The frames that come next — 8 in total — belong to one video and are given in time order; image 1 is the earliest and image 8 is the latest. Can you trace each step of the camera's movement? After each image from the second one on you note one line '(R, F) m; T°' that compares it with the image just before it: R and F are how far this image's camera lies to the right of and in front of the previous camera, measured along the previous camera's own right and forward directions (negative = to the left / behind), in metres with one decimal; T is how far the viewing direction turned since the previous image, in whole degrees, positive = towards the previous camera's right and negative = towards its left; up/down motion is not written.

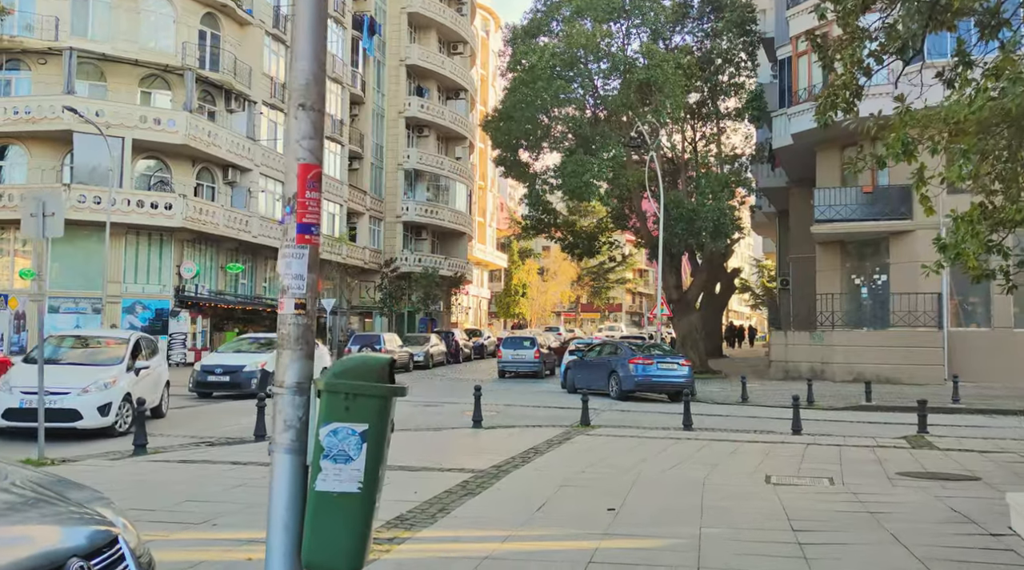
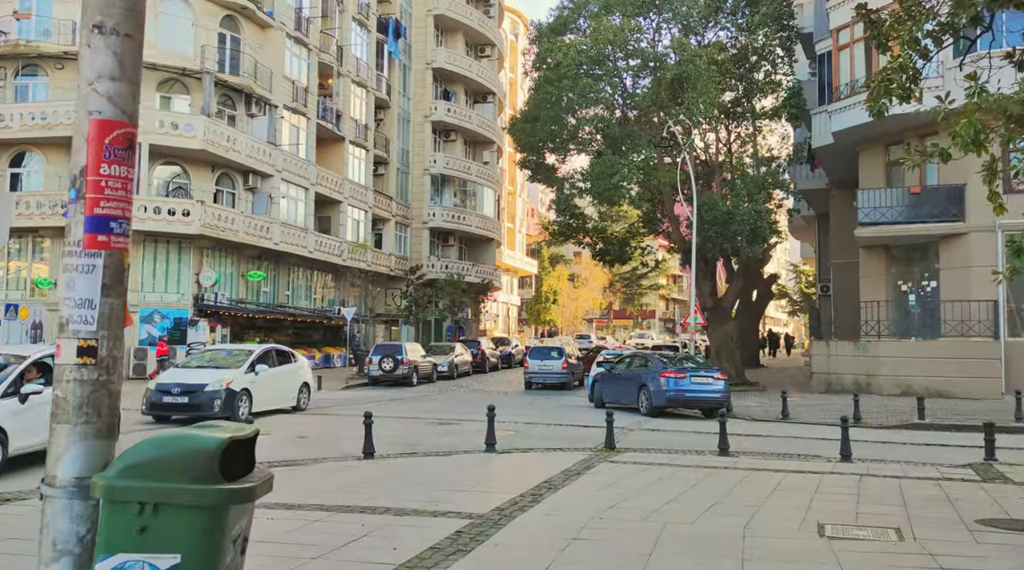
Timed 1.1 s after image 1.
(+0.2, +1.2) m; -2°
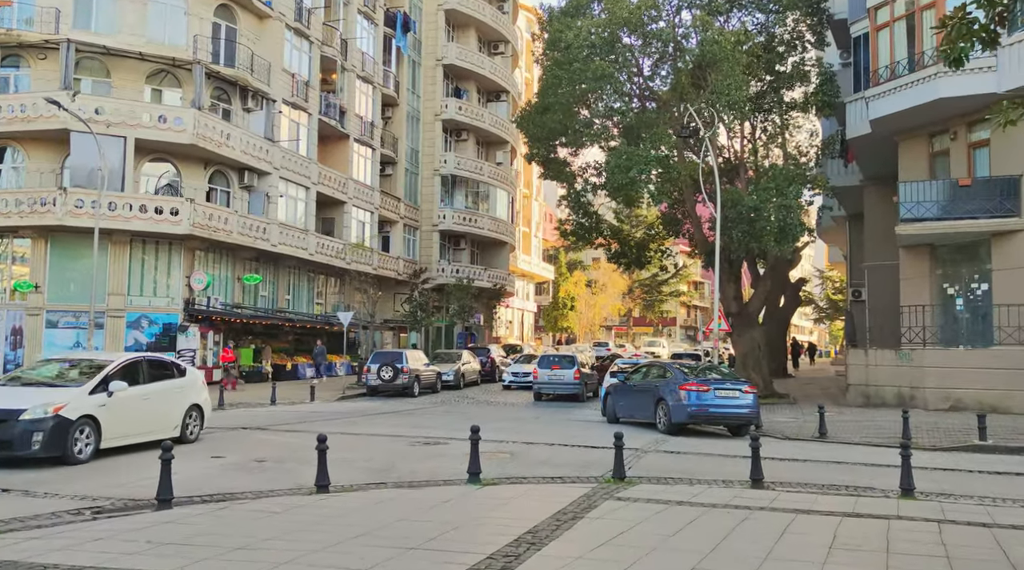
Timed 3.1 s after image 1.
(+0.4, +2.1) m; -1°
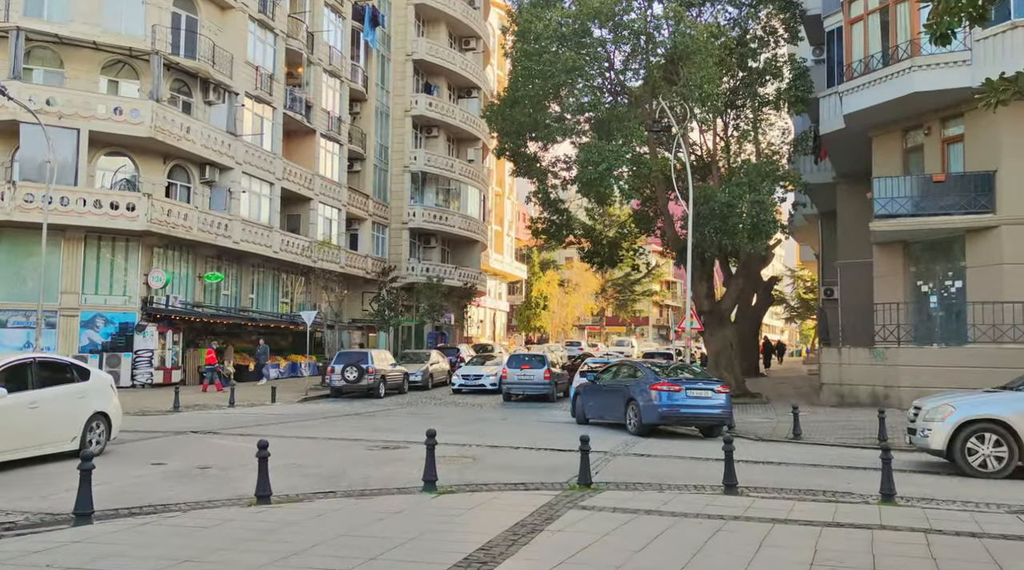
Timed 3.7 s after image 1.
(+0.2, +0.7) m; +2°
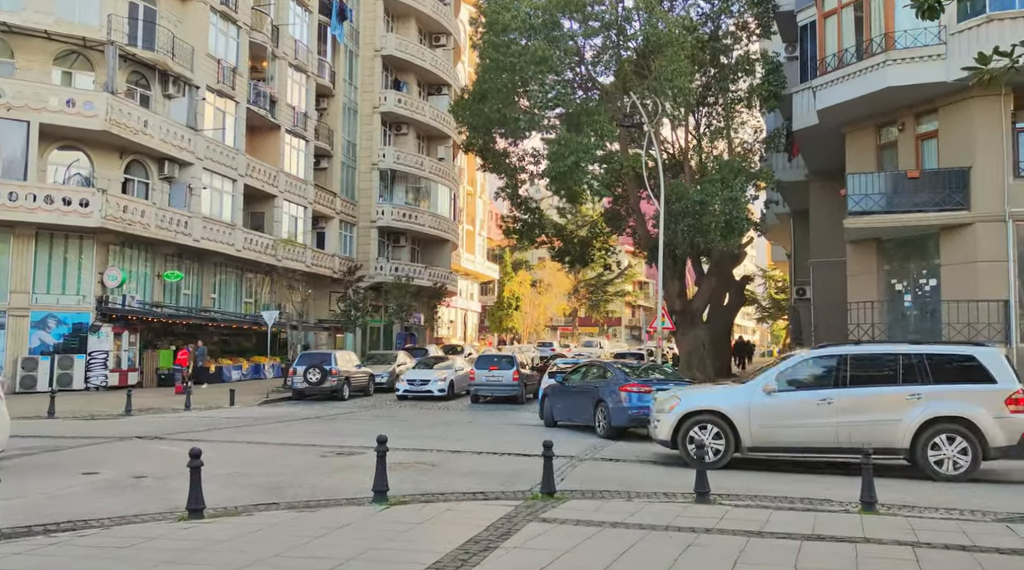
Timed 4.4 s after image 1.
(+0.2, +0.7) m; +2°
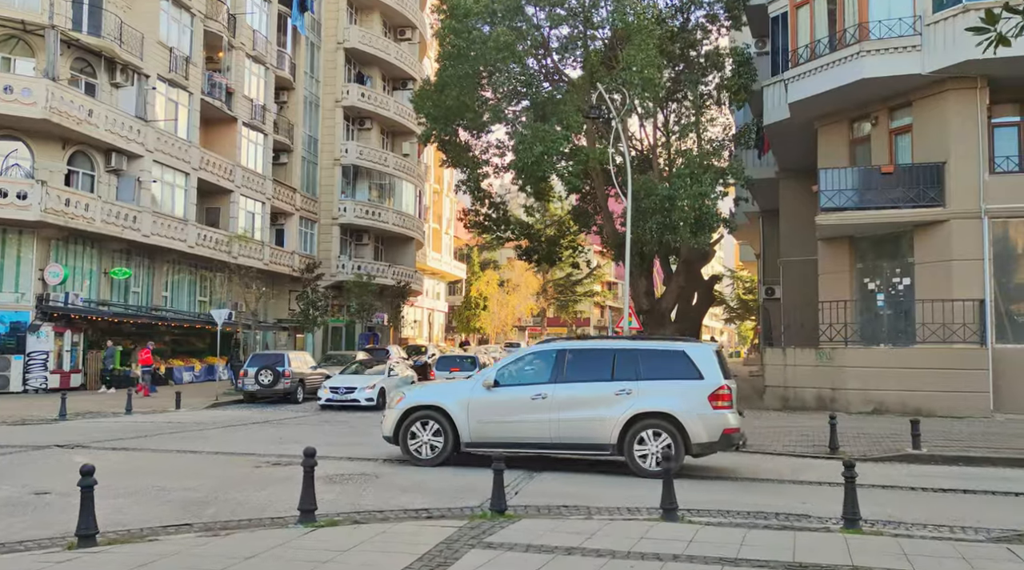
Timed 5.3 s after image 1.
(+0.2, +1.0) m; +2°
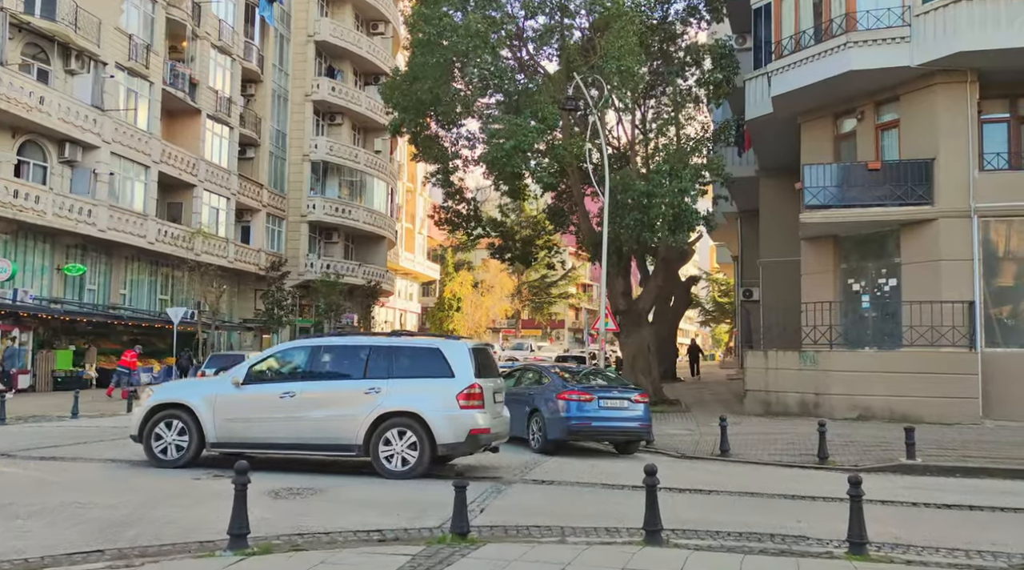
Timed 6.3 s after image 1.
(+0.1, +1.0) m; +2°
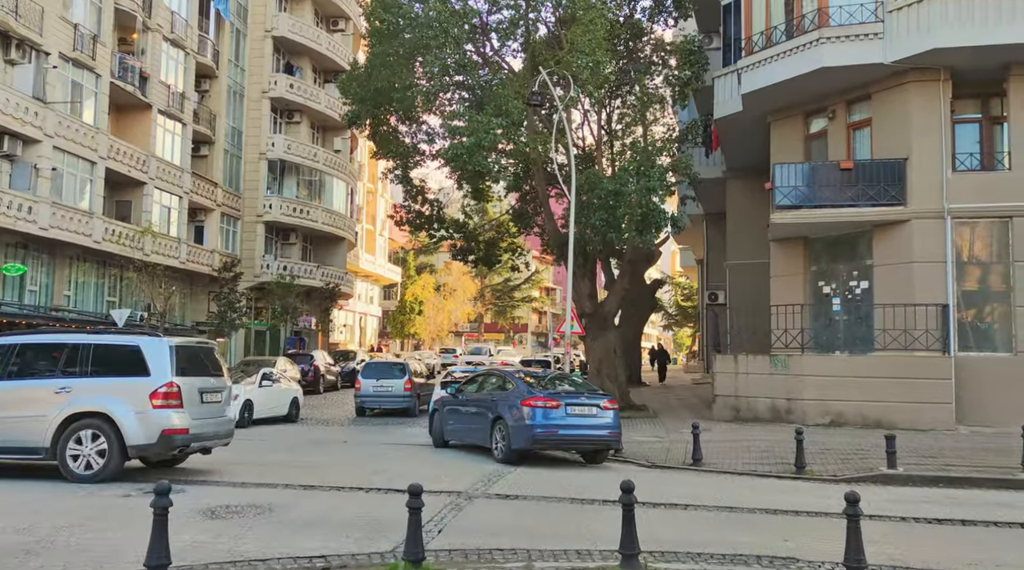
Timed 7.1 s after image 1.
(0.0, +0.8) m; +2°
